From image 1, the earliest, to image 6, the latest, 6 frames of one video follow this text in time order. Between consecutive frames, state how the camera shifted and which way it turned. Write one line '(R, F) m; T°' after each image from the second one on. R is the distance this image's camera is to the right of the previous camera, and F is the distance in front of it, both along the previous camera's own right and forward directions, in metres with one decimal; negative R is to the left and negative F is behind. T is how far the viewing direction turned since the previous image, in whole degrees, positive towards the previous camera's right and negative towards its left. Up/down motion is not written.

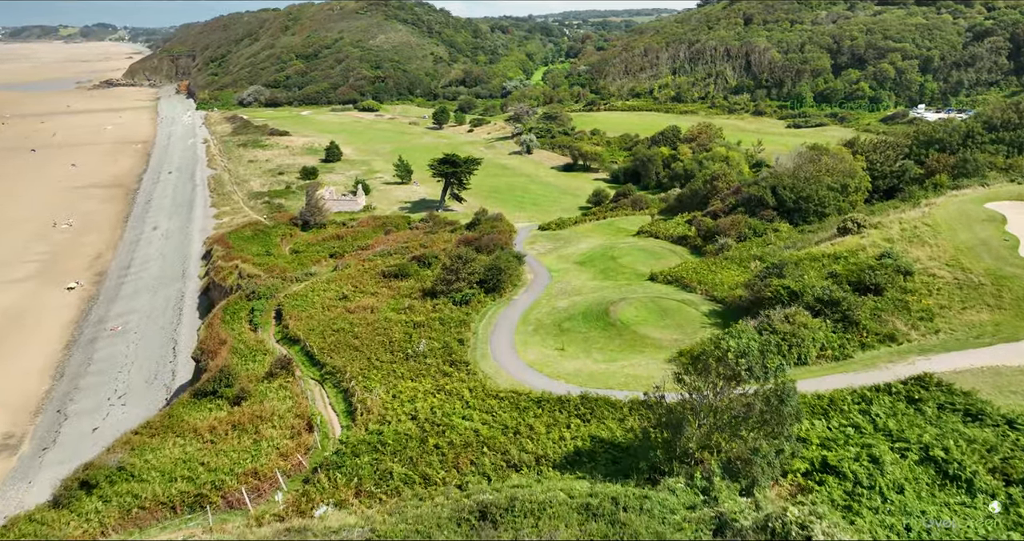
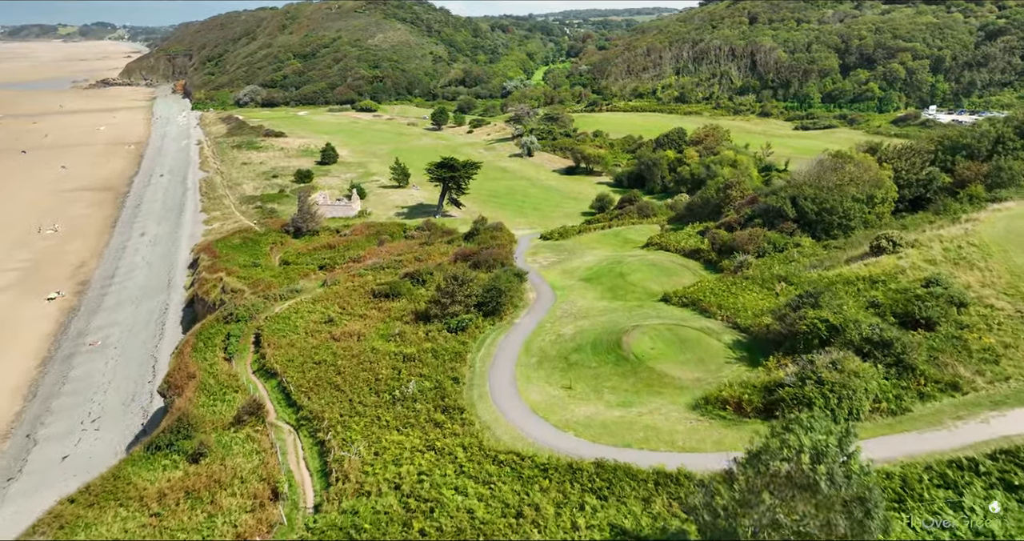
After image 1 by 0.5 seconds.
(0.0, +2.4) m; 0°
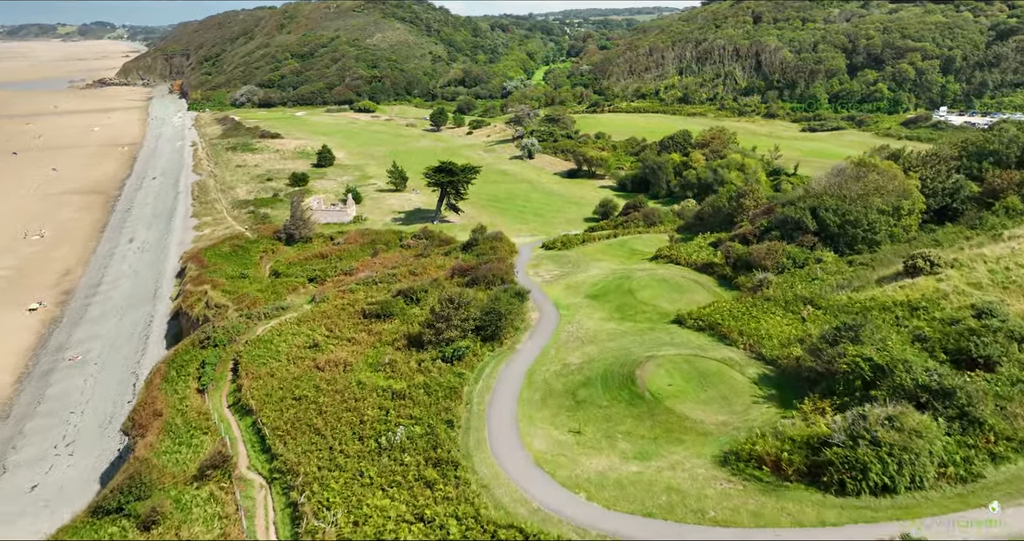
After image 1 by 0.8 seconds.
(0.0, +2.1) m; 0°
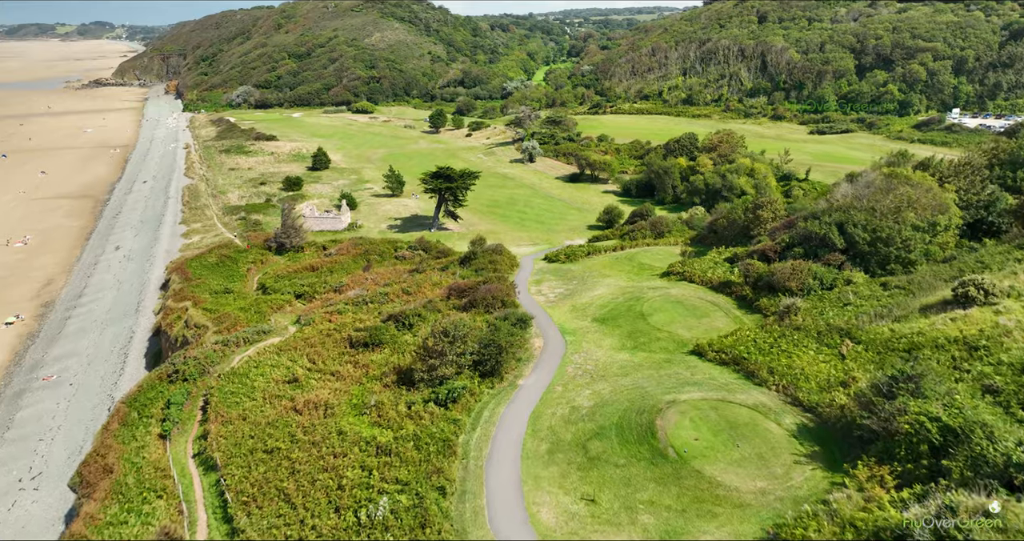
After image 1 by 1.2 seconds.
(-0.1, +2.4) m; 0°
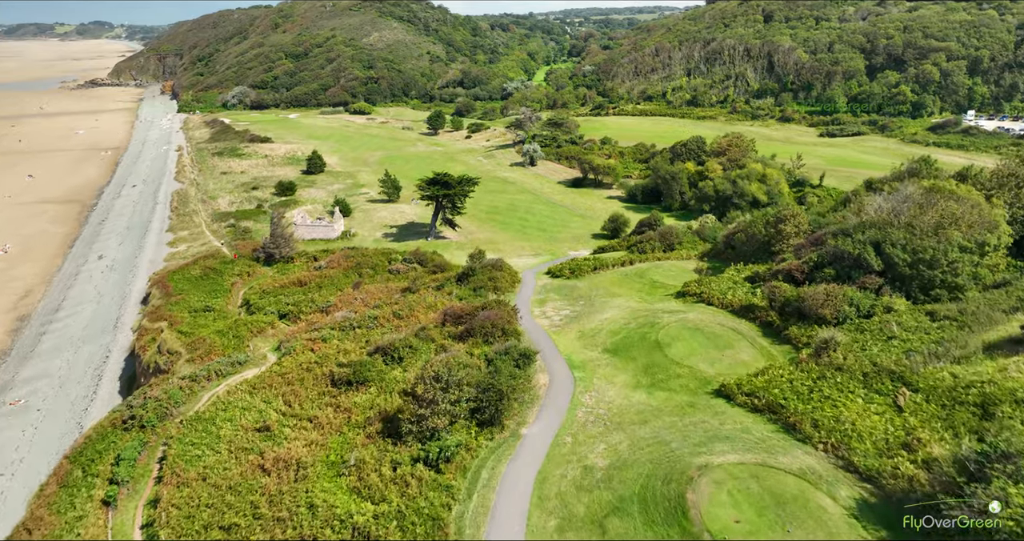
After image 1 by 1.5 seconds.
(-0.1, +2.7) m; 0°
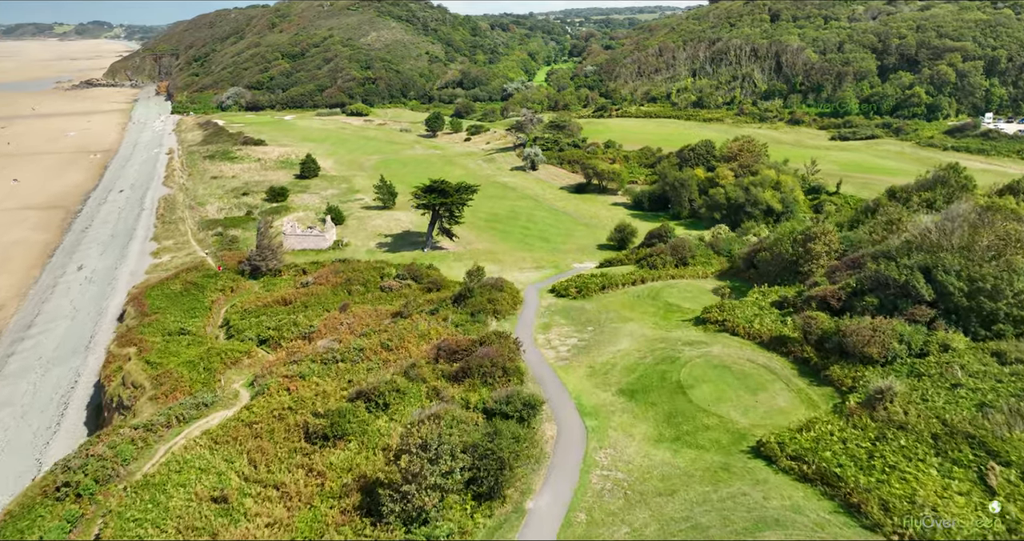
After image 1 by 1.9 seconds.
(-0.1, +3.0) m; 0°
